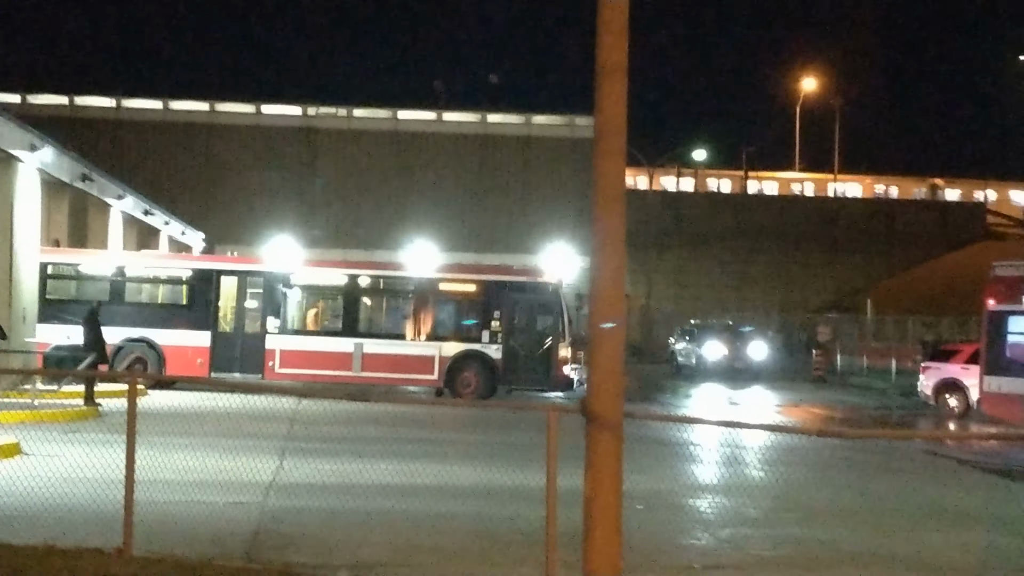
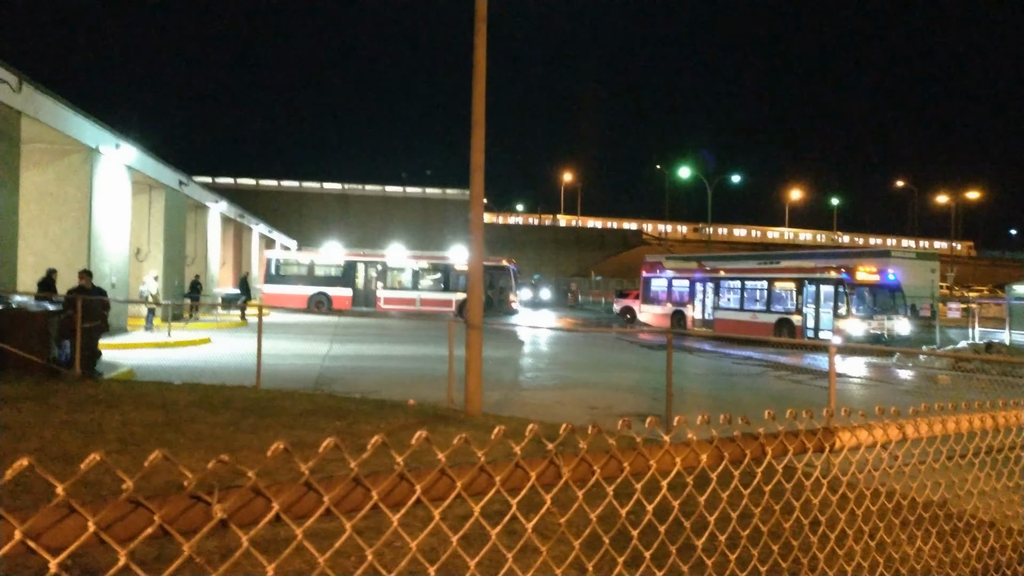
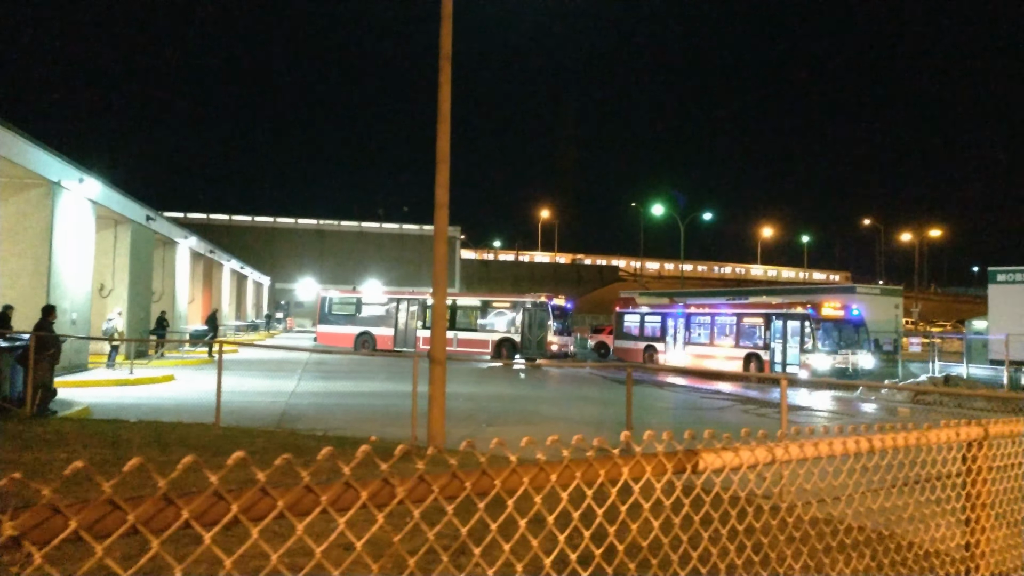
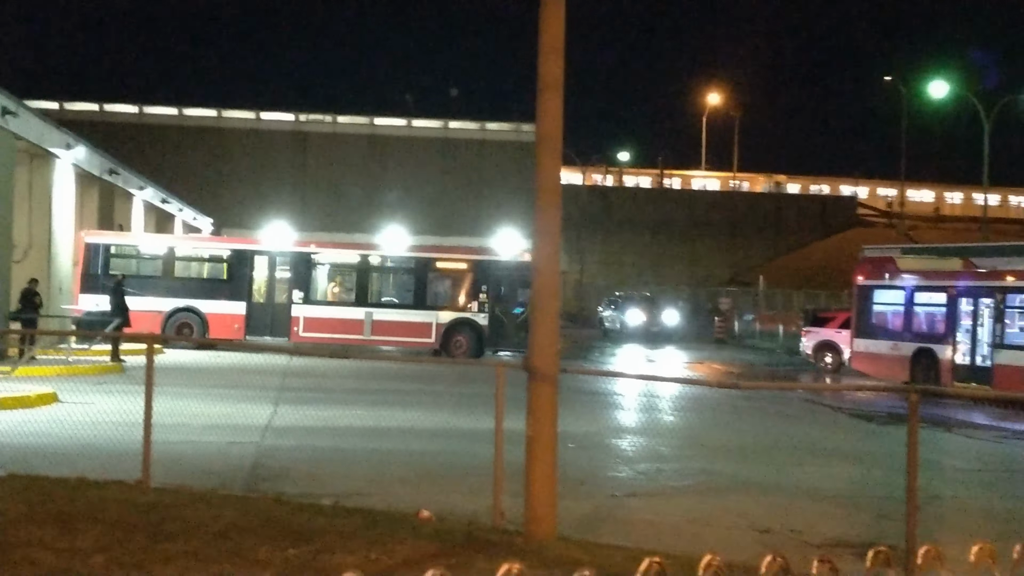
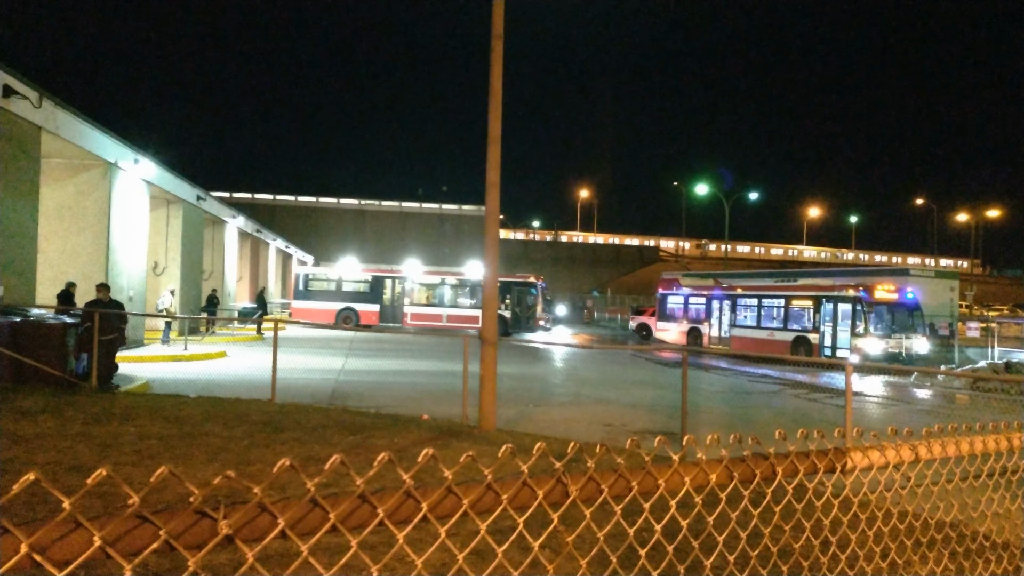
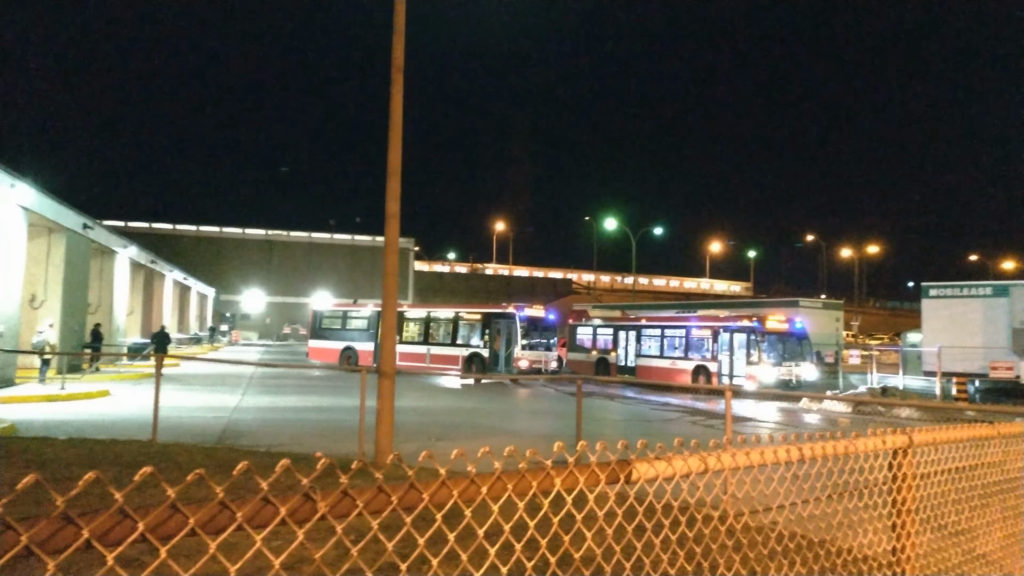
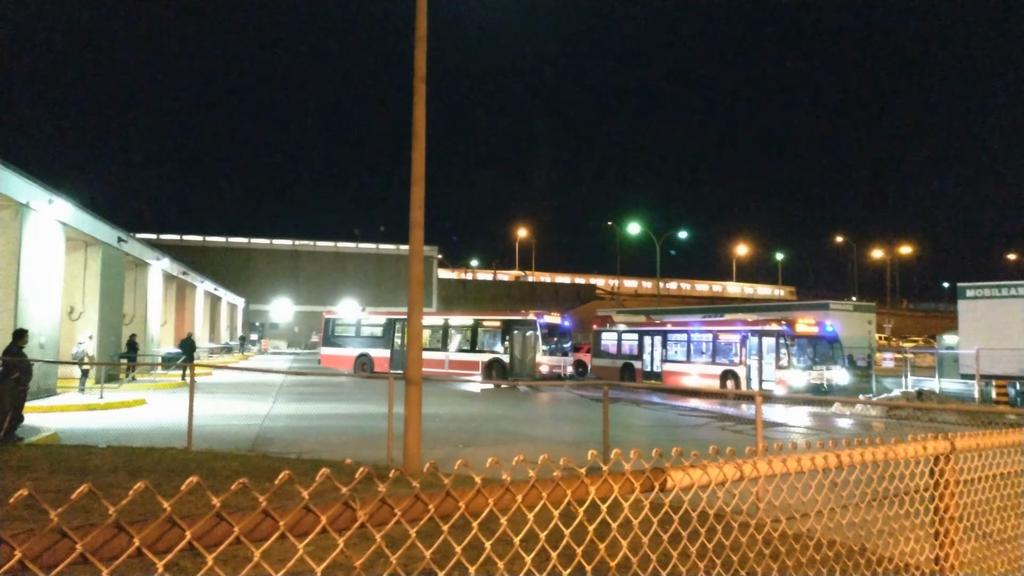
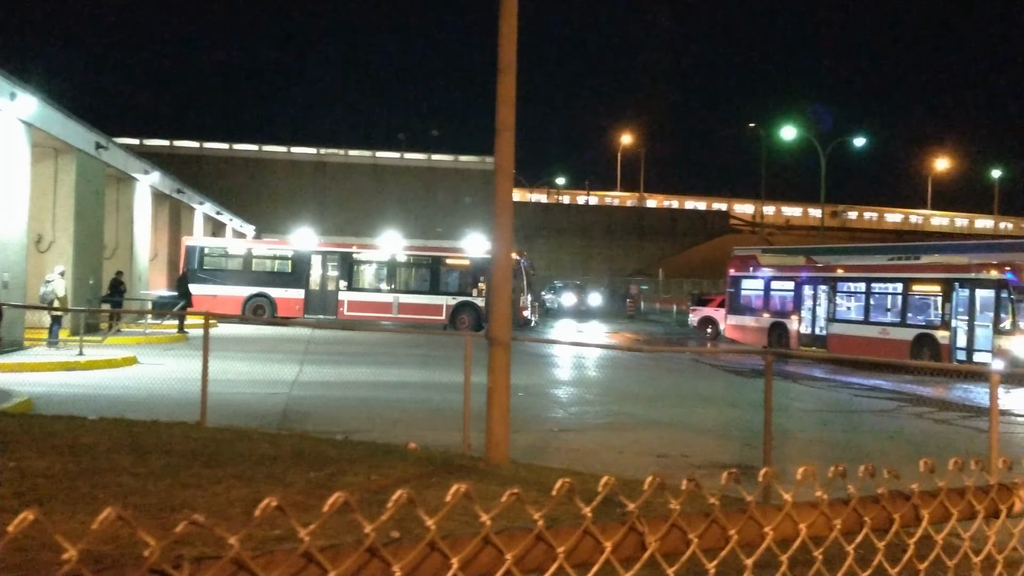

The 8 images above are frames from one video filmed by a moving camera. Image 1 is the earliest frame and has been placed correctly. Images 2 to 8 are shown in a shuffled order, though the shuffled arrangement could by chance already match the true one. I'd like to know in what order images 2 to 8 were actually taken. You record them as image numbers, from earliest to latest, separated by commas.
4, 8, 2, 5, 3, 7, 6
